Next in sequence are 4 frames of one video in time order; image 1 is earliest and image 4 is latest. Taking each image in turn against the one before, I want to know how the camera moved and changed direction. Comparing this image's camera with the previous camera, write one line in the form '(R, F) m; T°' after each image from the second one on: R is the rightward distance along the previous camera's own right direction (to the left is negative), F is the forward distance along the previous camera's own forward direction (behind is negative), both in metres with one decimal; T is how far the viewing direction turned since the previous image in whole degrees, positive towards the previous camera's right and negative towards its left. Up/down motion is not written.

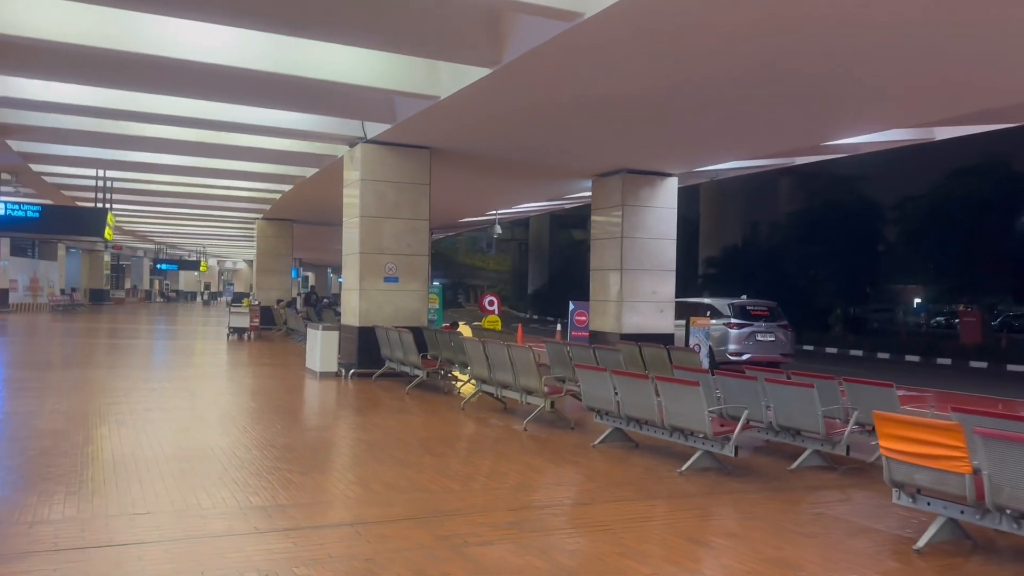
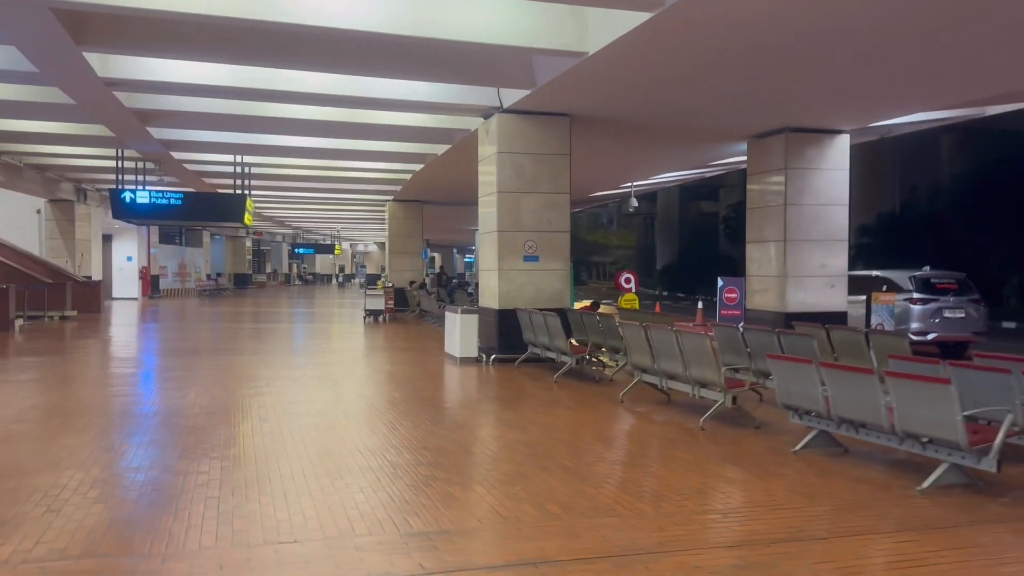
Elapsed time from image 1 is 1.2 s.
(-0.4, +1.0) m; -9°
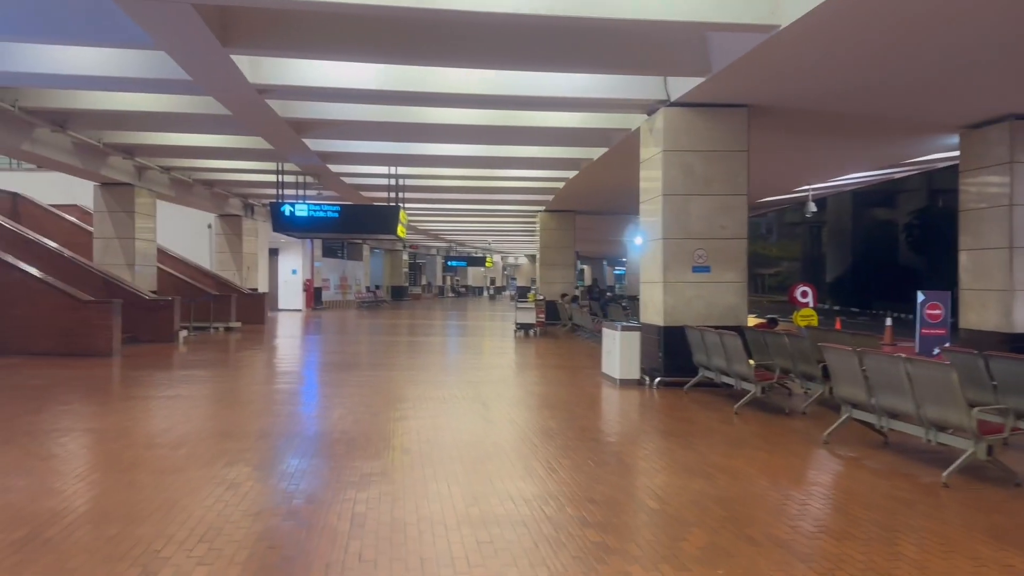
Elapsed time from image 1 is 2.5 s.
(-0.2, +1.1) m; -11°
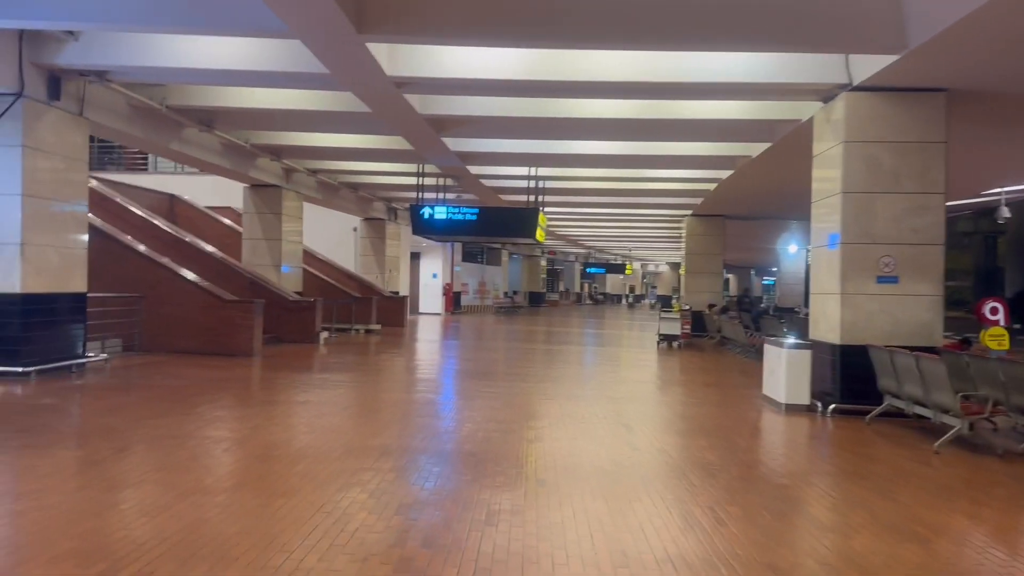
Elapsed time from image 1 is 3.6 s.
(-0.1, +0.9) m; -10°
